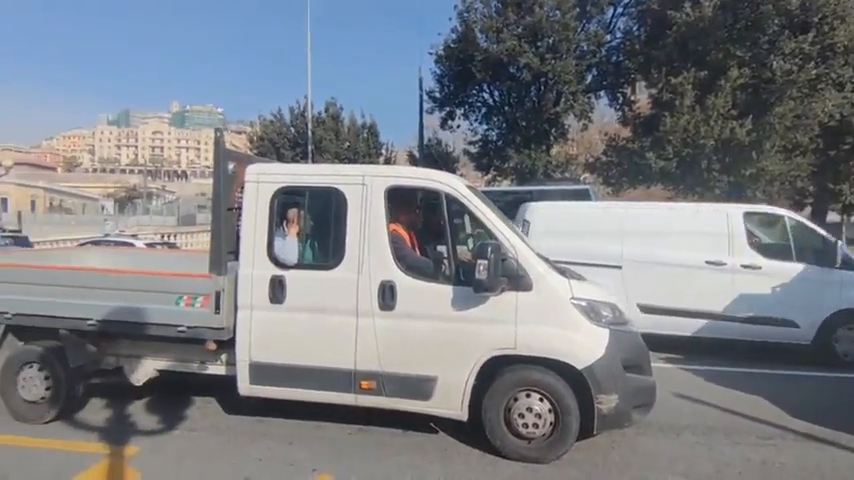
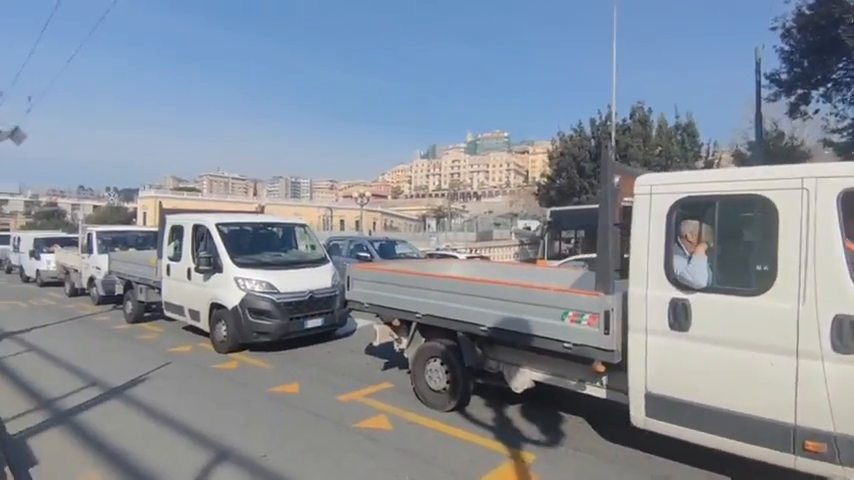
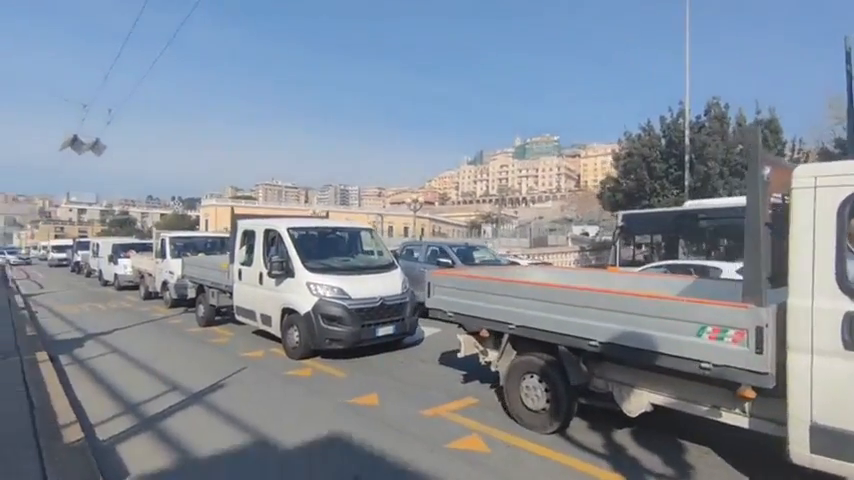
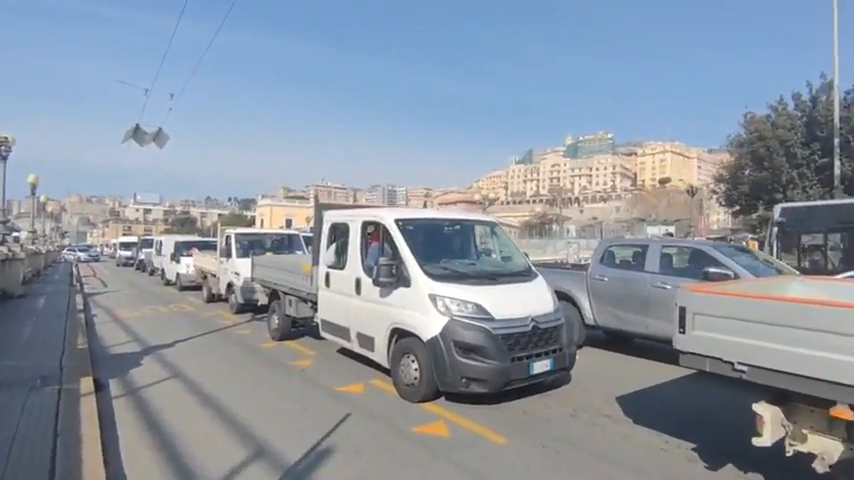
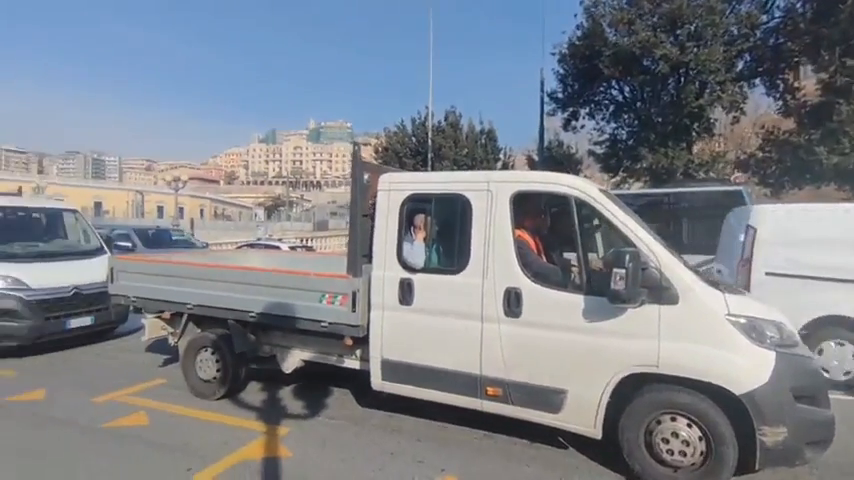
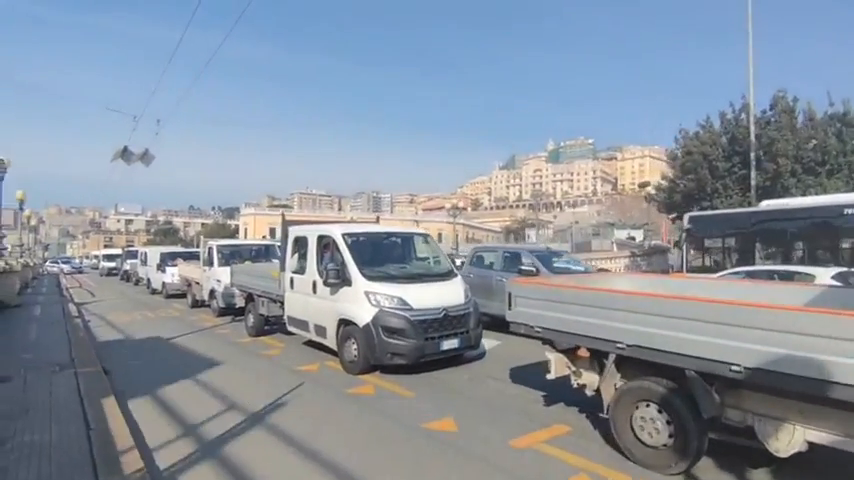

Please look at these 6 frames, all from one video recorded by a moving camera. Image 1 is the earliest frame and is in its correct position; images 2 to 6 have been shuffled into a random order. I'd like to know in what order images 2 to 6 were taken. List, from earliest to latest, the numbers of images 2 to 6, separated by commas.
5, 2, 3, 6, 4
